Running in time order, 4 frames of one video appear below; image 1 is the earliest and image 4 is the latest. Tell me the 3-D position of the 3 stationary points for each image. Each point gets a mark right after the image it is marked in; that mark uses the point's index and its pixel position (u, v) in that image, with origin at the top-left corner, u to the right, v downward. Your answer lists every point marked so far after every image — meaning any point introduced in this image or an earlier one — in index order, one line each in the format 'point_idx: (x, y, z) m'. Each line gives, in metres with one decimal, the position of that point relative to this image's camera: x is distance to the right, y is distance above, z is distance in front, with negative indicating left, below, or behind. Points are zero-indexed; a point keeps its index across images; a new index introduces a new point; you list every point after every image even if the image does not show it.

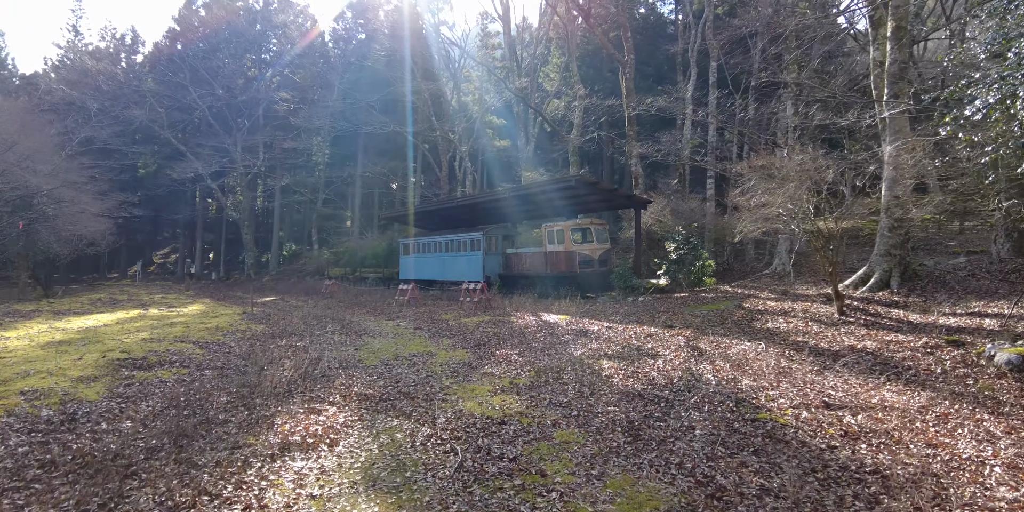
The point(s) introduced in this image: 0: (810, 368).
0: (+3.2, -1.2, +7.1) m
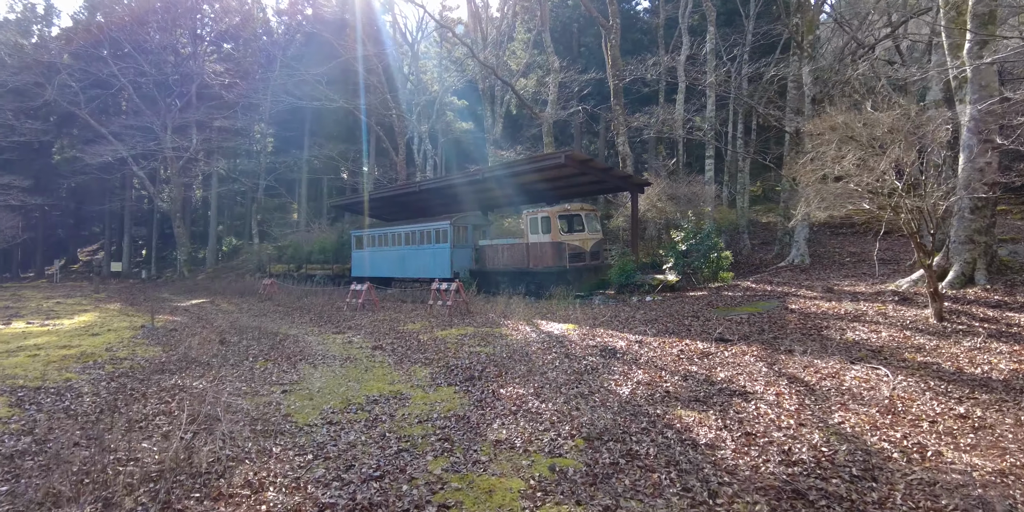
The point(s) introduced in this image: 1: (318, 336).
0: (+3.4, -1.1, +4.4) m
1: (-2.8, -1.2, +9.7) m
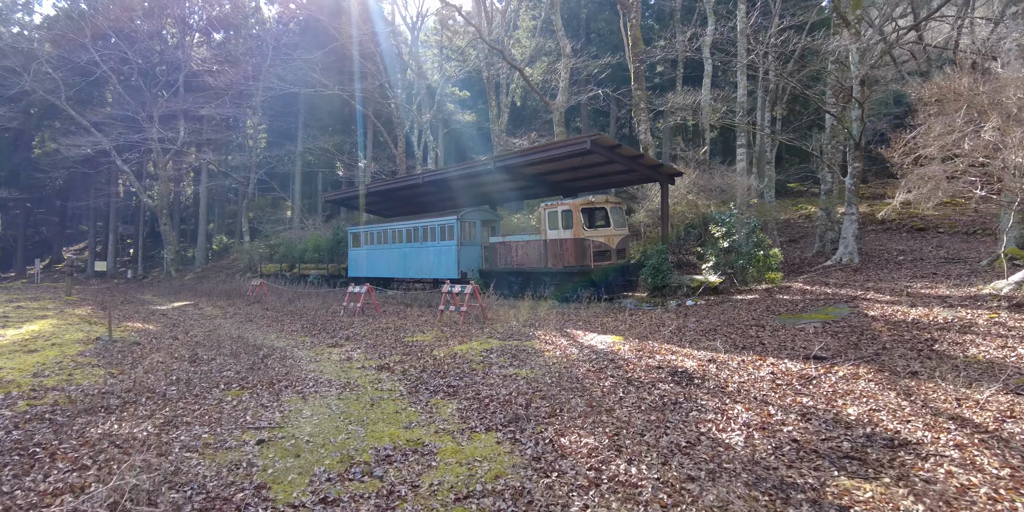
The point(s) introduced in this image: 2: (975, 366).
0: (+3.8, -1.1, +2.8) m
1: (-2.5, -1.1, +8.0) m
2: (+4.0, -1.0, +5.7) m
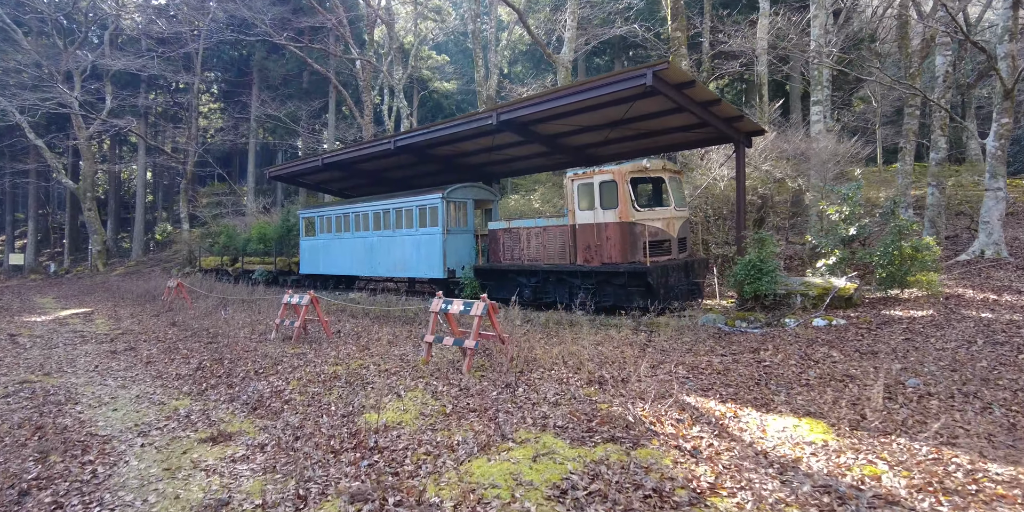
0: (+4.4, -1.1, -1.2) m
1: (-2.0, -1.1, +3.8) m
2: (+4.5, -1.0, +1.7) m
